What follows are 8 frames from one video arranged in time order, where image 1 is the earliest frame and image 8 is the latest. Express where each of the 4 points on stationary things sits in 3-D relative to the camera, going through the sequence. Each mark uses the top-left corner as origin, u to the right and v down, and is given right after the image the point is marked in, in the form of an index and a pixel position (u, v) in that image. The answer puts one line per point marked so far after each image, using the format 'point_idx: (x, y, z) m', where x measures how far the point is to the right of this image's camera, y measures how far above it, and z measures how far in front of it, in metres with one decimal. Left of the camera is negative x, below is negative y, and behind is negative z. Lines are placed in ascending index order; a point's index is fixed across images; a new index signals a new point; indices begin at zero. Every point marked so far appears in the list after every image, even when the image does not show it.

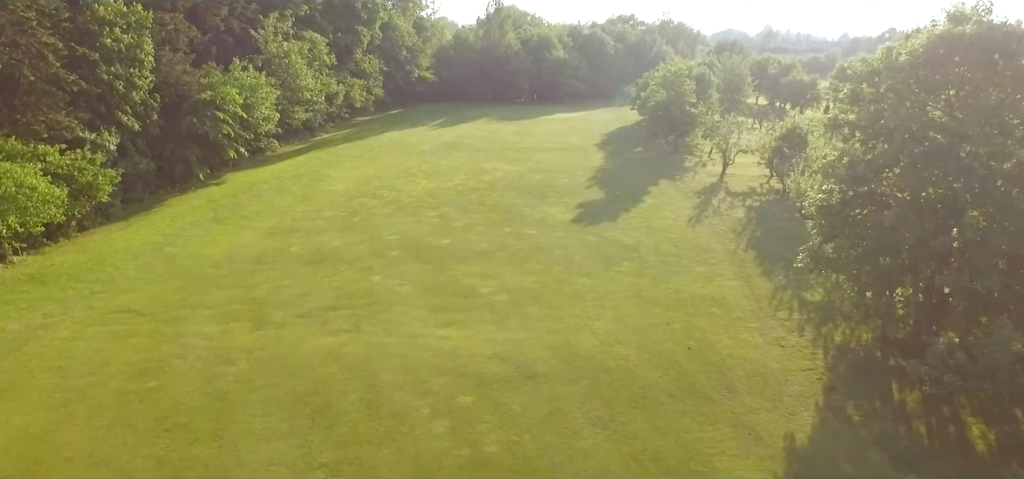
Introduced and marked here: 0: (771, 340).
0: (+5.8, -2.2, +17.4) m
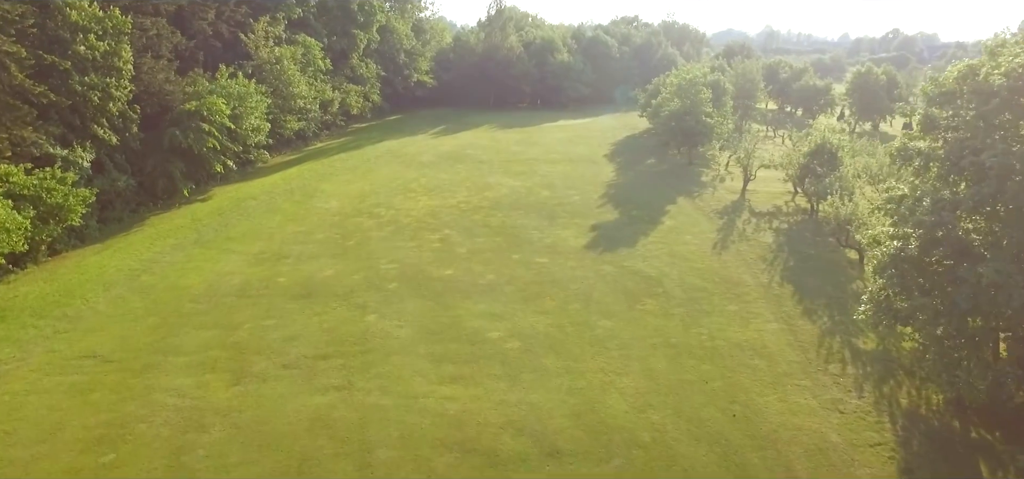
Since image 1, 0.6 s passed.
0: (+6.1, -3.2, +15.1) m
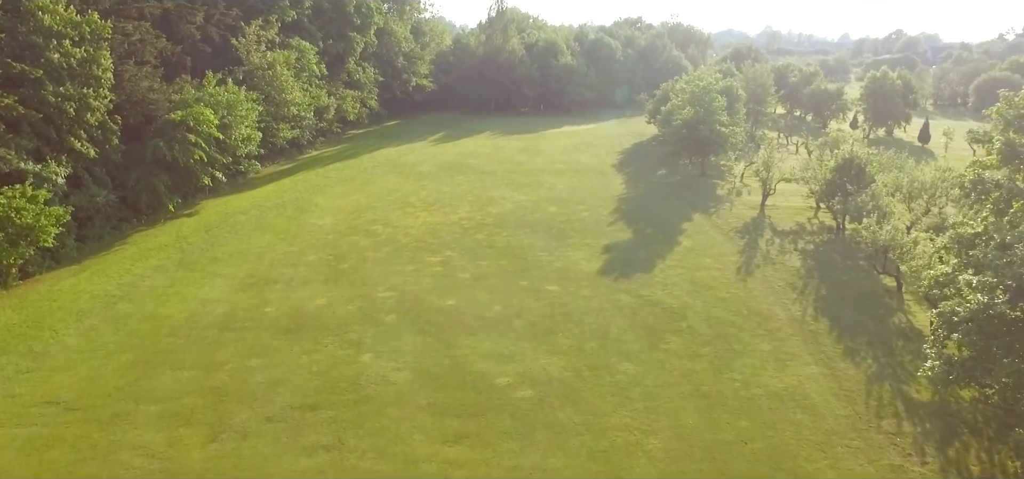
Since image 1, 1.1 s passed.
0: (+6.3, -3.9, +13.2) m
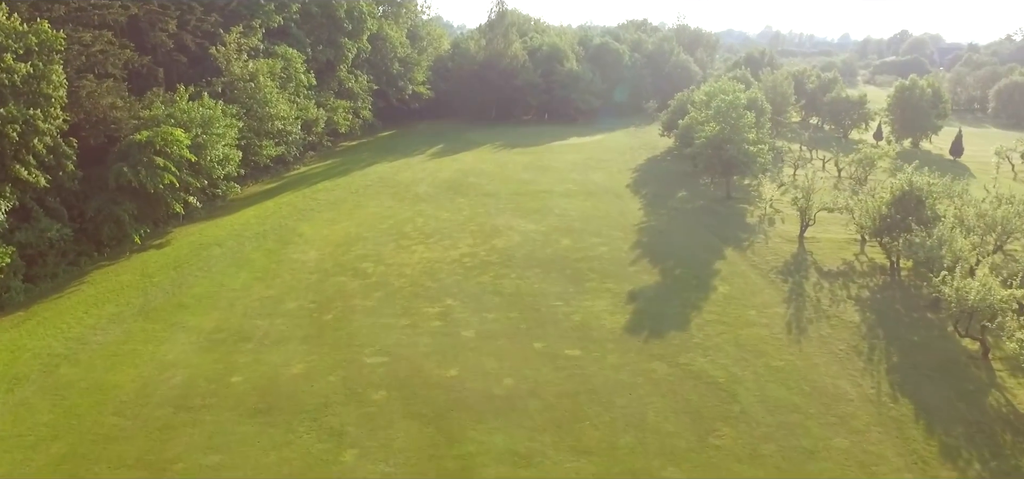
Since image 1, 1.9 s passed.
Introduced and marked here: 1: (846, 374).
0: (+6.7, -5.2, +9.7) m
1: (+7.5, -3.0, +17.5) m
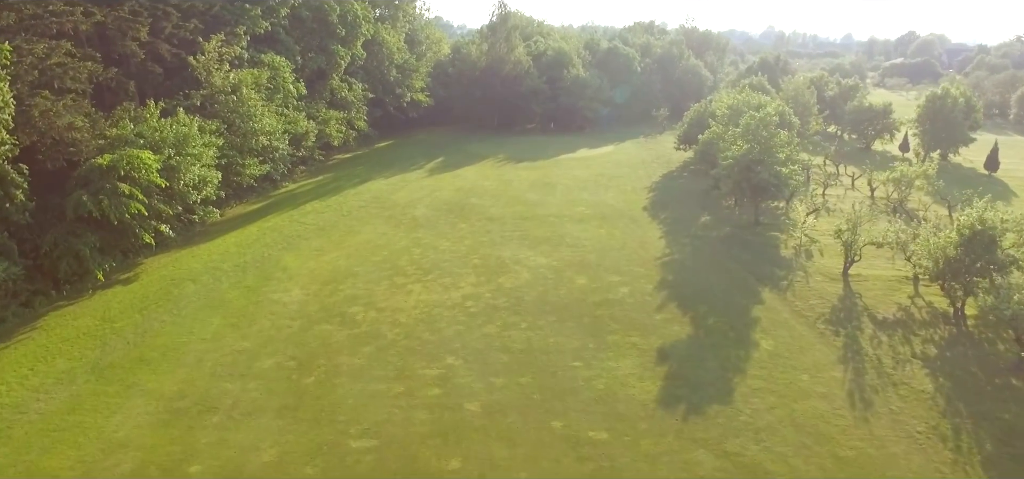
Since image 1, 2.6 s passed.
0: (+6.9, -6.5, +6.6) m
1: (+7.7, -4.2, +14.4) m
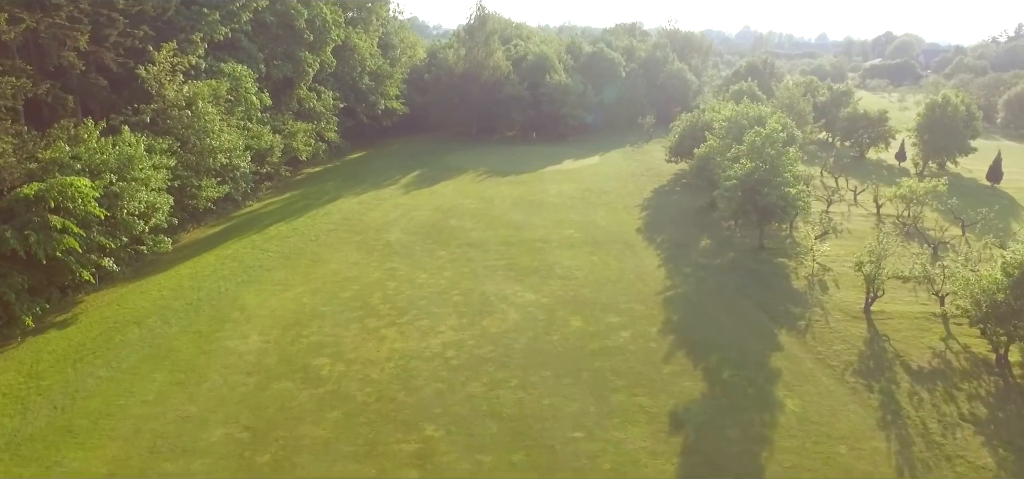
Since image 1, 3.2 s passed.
0: (+7.1, -7.5, +4.1) m
1: (+7.7, -5.2, +11.9) m
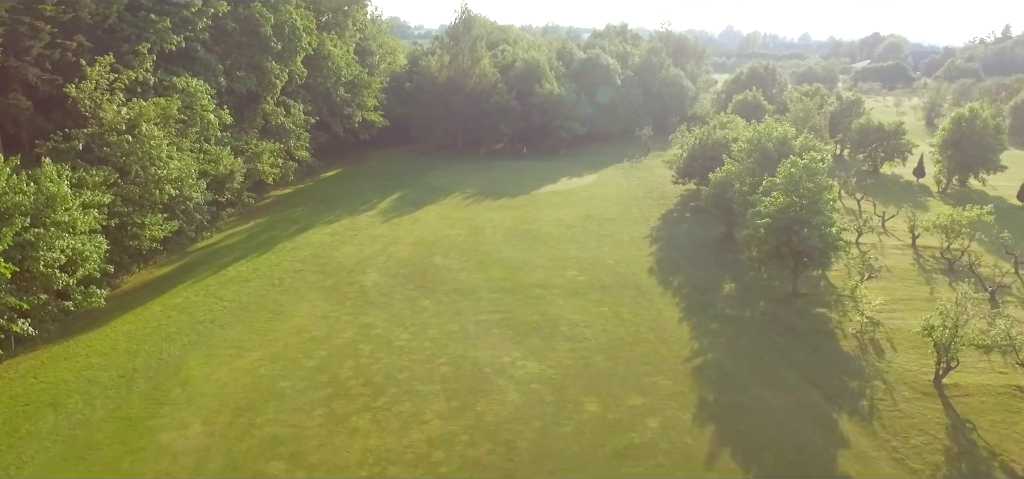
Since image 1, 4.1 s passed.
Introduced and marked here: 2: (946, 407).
0: (+7.6, -9.0, +0.3) m
1: (+7.9, -6.7, +8.1) m
2: (+9.9, -3.8, +17.9) m
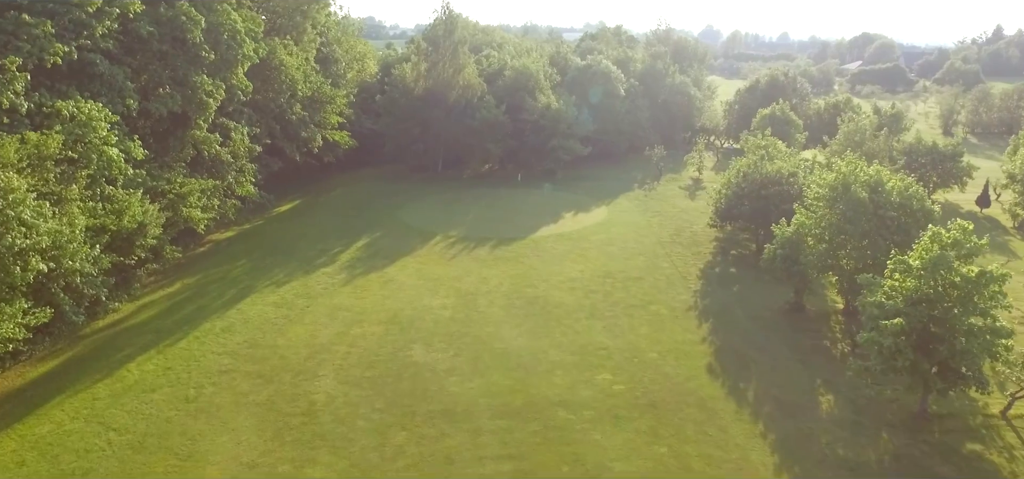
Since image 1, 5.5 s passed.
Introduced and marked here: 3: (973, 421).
0: (+8.6, -11.2, -7.1) m
1: (+8.8, -8.9, +0.7) m
2: (+10.4, -6.0, +10.6) m
3: (+10.2, -3.9, +17.4) m
